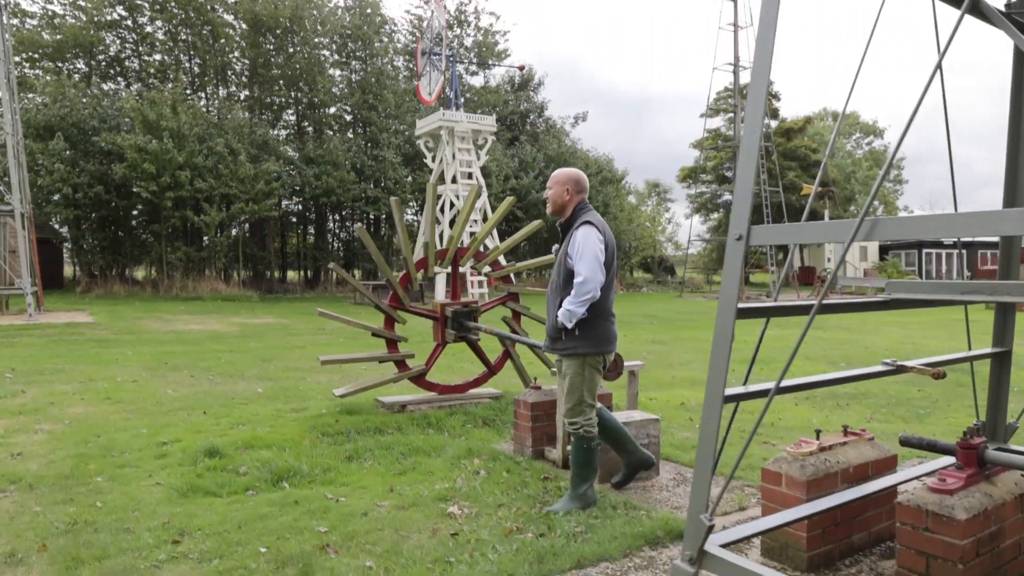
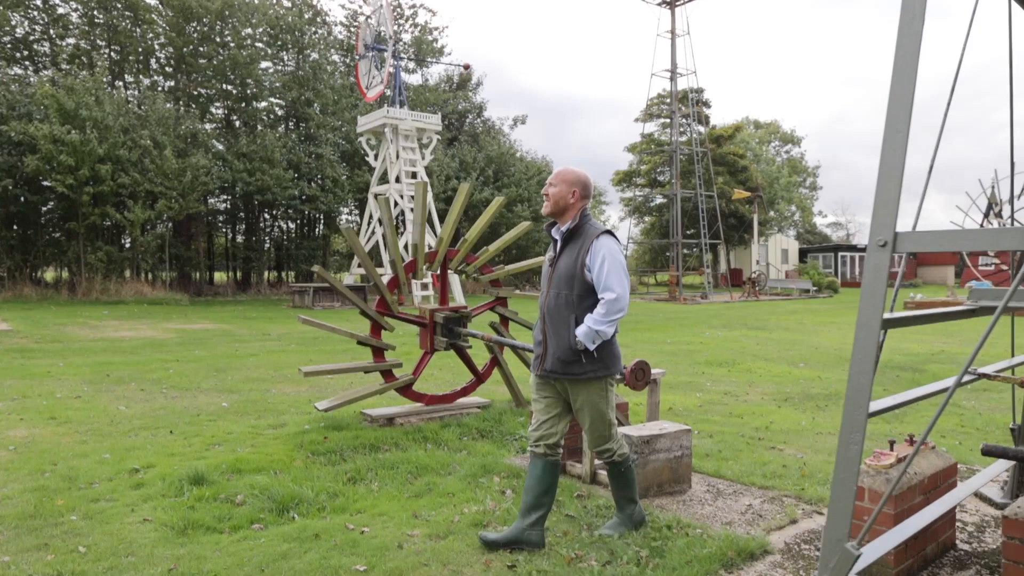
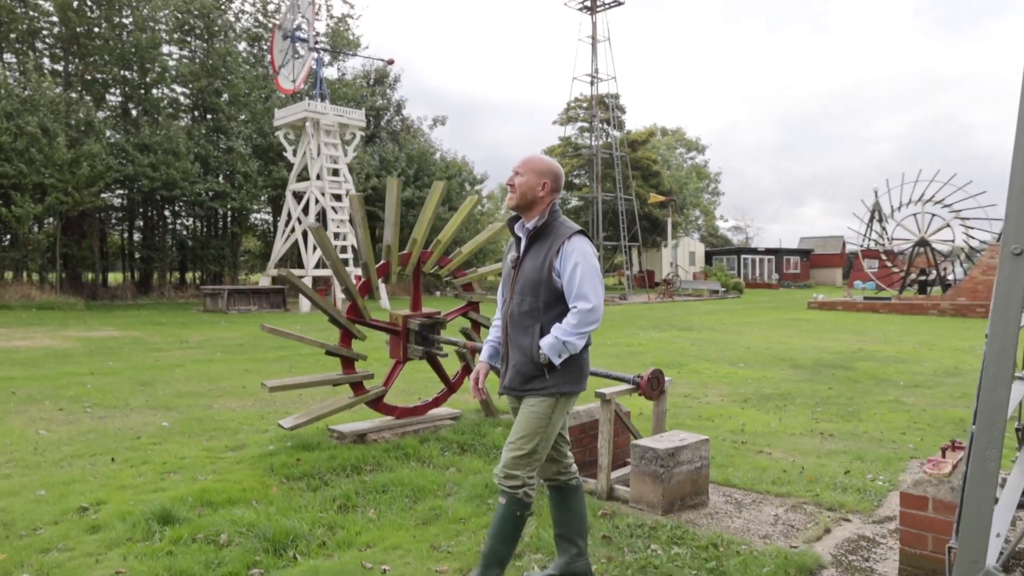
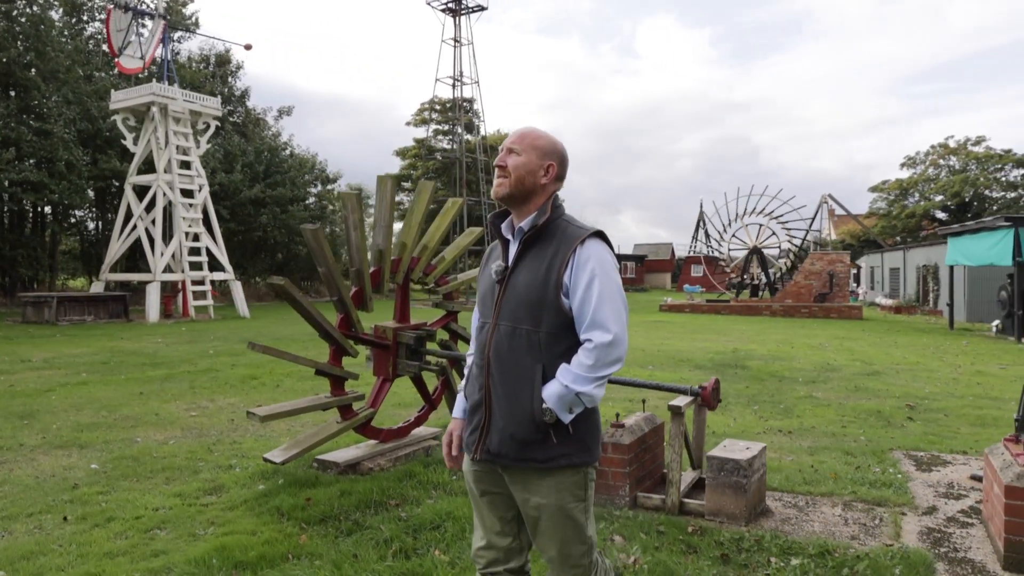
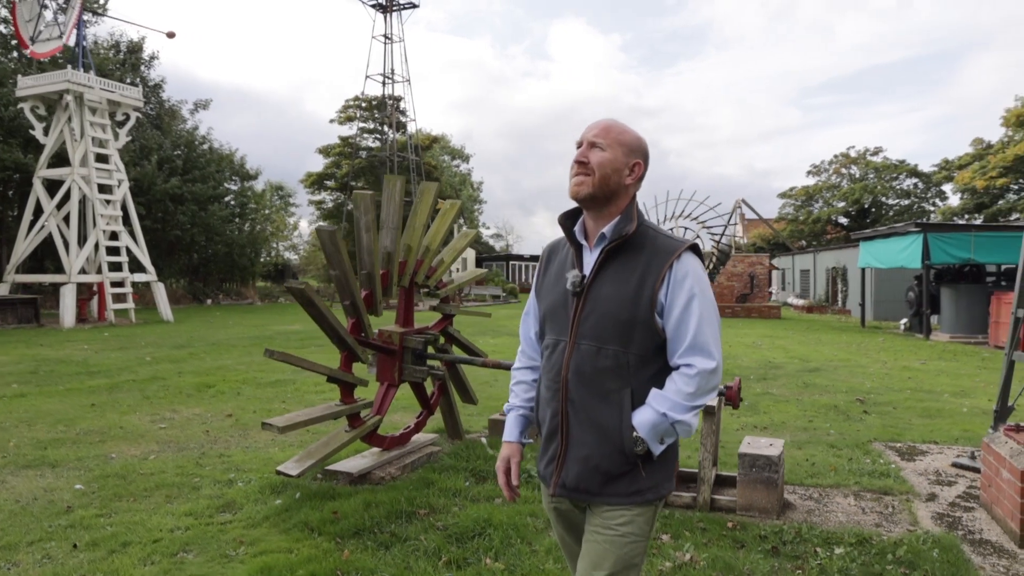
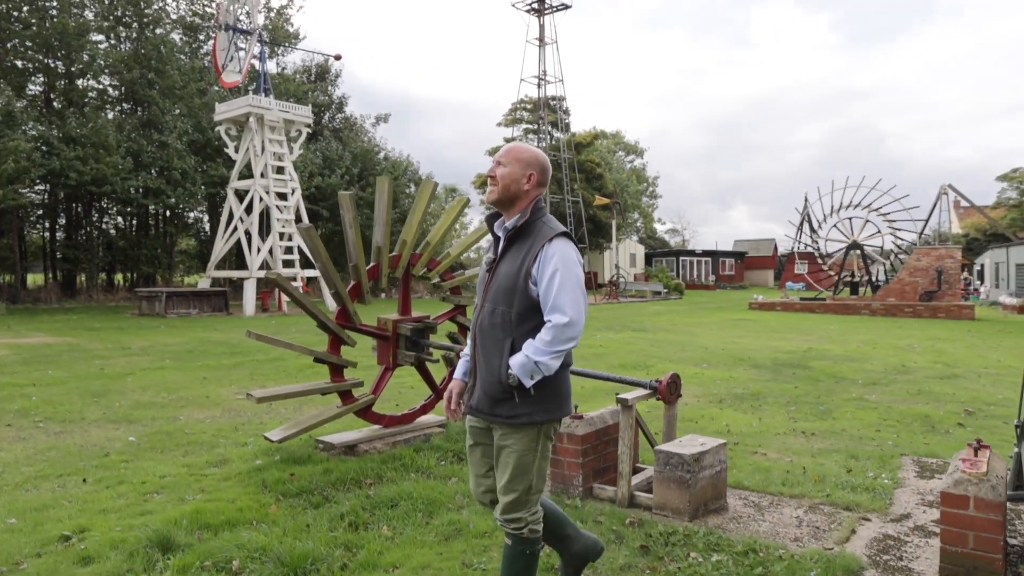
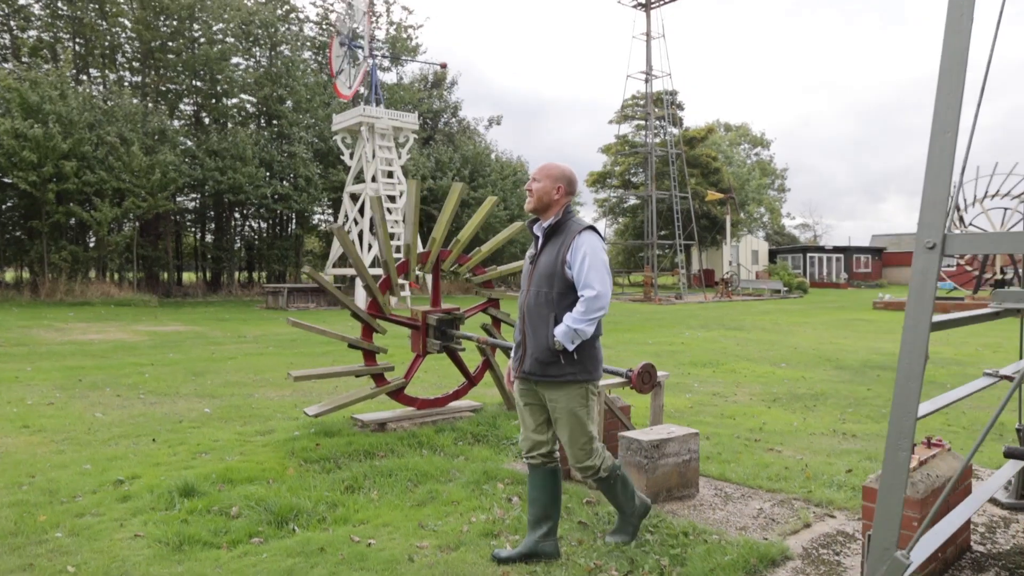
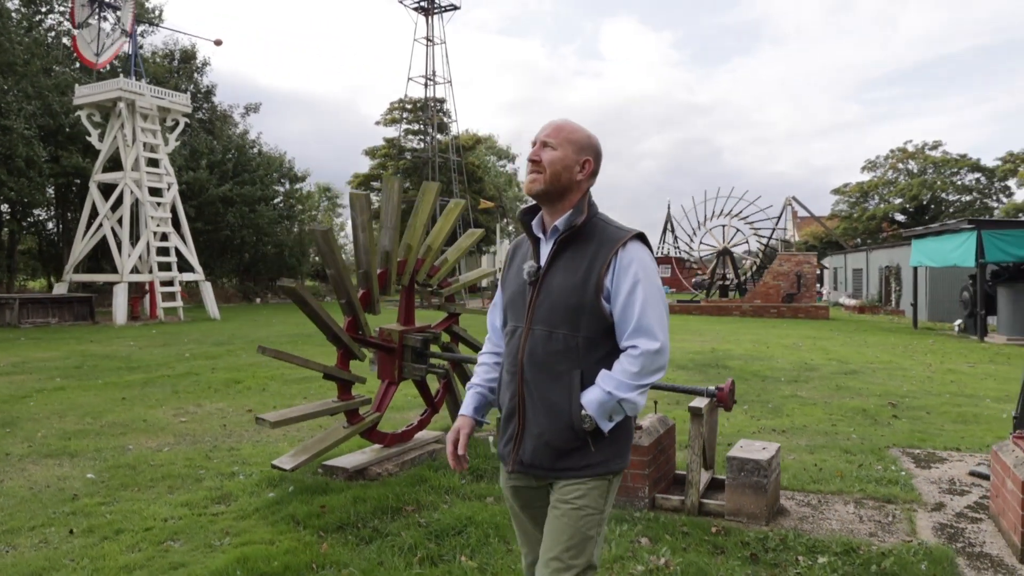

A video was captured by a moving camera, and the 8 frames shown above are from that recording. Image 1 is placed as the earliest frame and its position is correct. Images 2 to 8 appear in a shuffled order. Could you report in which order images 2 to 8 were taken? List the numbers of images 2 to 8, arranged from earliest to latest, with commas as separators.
2, 7, 3, 6, 4, 8, 5
